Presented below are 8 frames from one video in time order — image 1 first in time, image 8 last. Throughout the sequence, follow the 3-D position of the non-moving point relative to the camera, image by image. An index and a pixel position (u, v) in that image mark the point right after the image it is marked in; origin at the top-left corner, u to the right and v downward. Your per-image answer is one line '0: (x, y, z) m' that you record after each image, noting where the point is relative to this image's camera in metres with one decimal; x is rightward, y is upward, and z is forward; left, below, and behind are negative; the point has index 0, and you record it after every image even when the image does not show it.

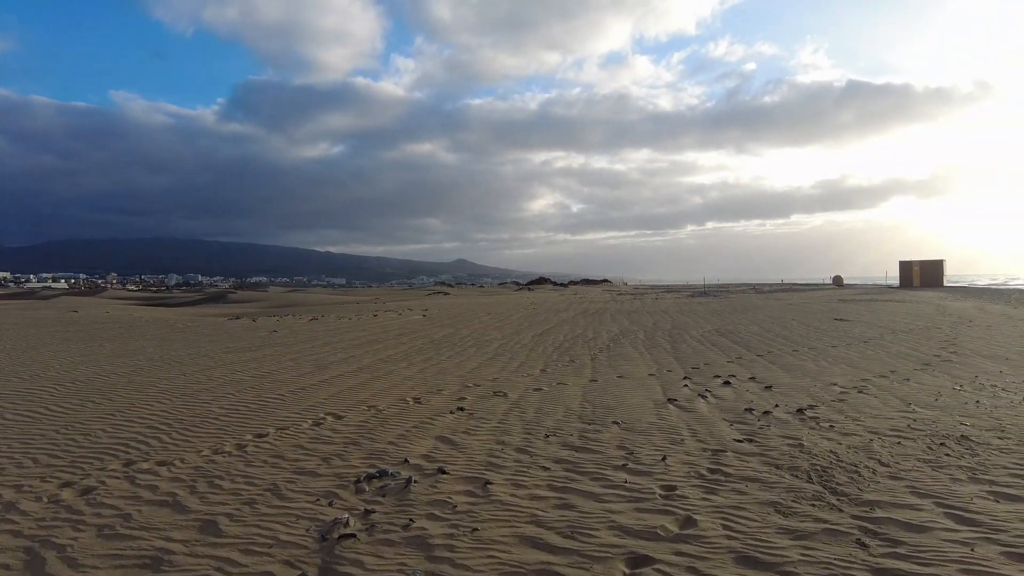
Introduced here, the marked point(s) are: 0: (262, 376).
0: (-3.7, -1.3, +9.7) m
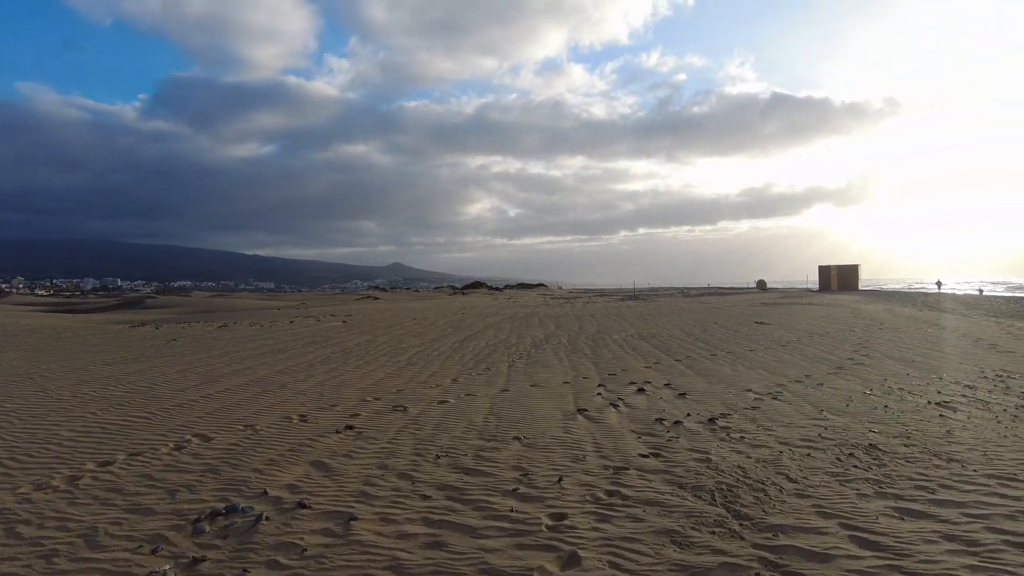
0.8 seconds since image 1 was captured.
0: (-5.0, -1.4, +8.7) m
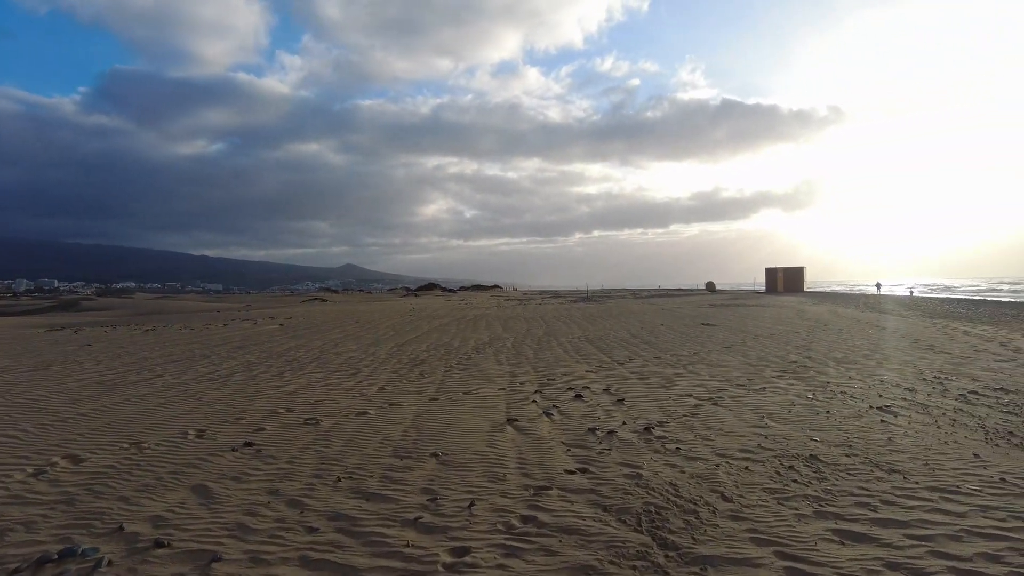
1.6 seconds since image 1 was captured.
0: (-5.9, -1.4, +7.8) m
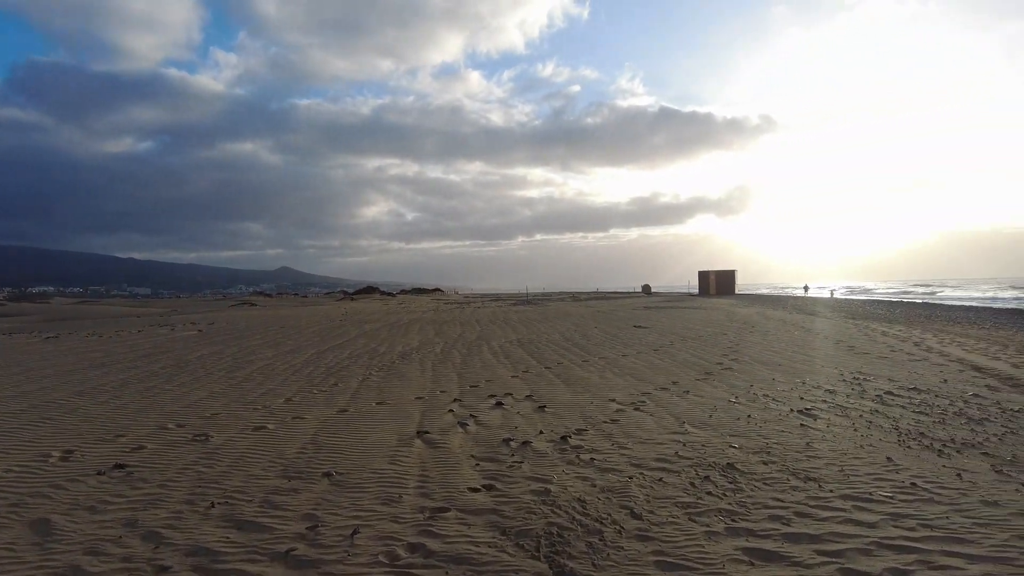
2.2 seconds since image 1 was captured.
0: (-6.8, -1.4, +6.8) m
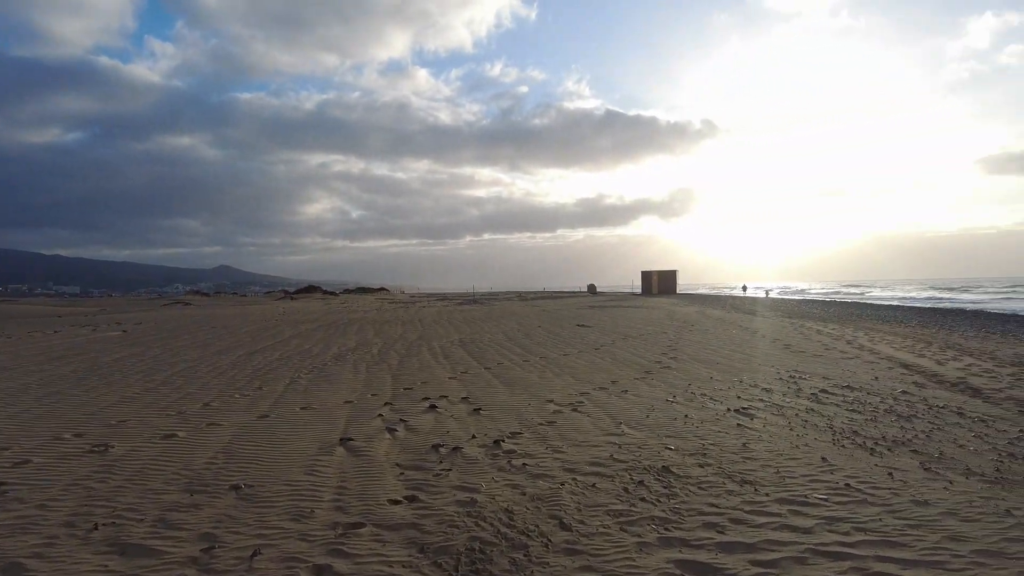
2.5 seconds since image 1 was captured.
0: (-7.5, -1.4, +5.9) m
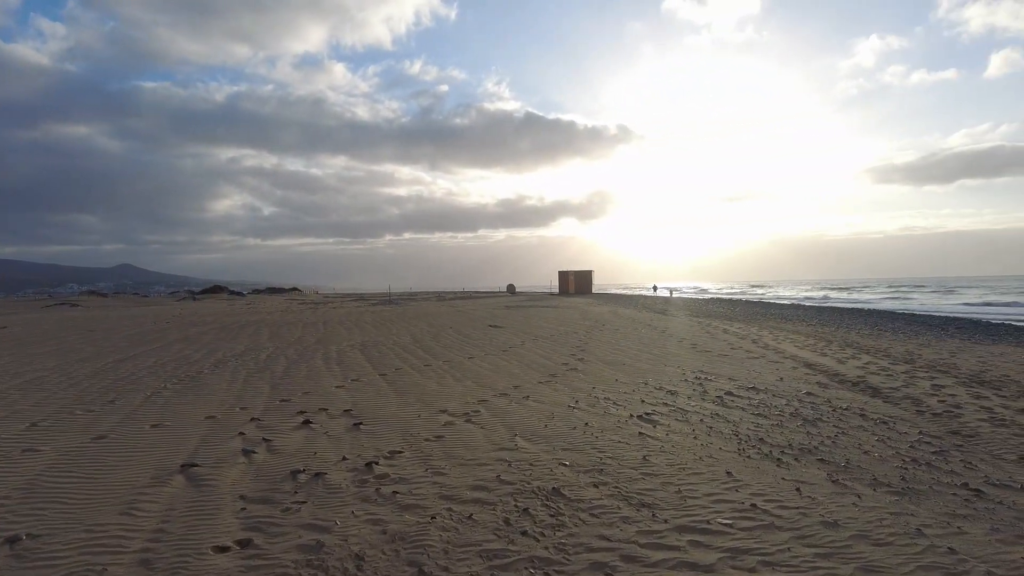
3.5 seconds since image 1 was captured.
0: (-8.4, -1.4, +4.2) m
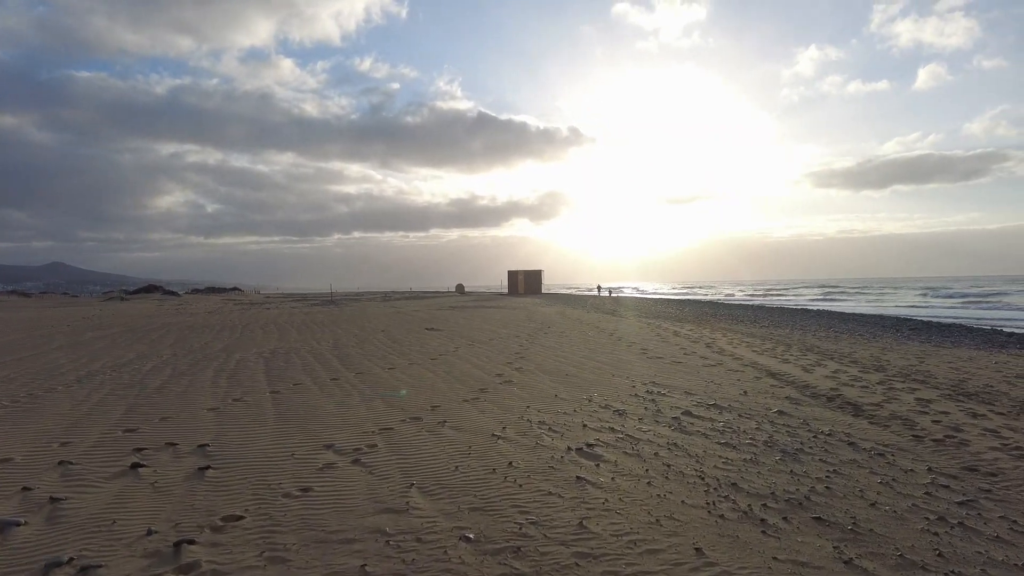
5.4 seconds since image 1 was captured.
0: (-9.0, -1.3, +2.0) m
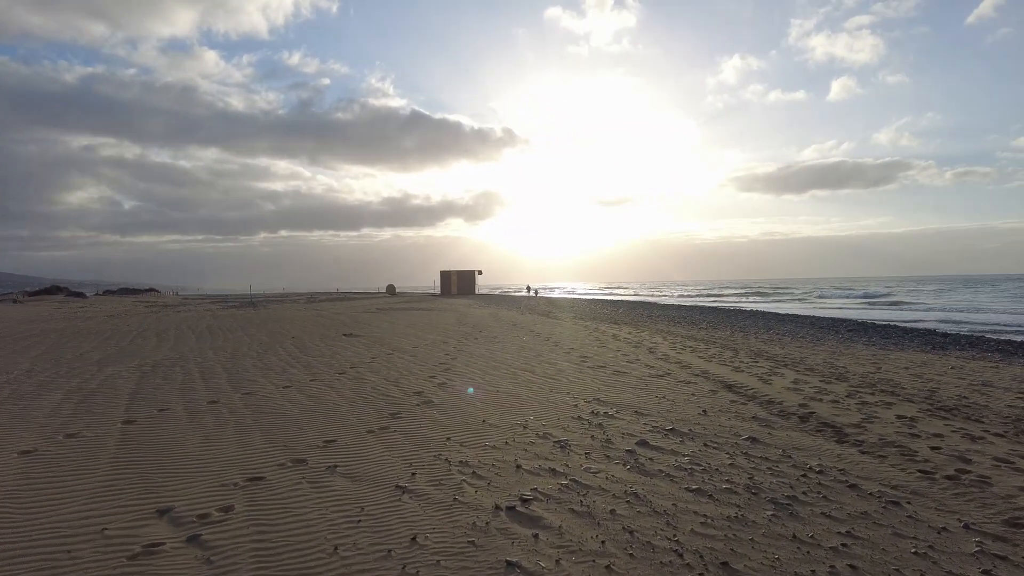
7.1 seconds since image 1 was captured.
0: (-9.1, -1.4, -0.4) m
